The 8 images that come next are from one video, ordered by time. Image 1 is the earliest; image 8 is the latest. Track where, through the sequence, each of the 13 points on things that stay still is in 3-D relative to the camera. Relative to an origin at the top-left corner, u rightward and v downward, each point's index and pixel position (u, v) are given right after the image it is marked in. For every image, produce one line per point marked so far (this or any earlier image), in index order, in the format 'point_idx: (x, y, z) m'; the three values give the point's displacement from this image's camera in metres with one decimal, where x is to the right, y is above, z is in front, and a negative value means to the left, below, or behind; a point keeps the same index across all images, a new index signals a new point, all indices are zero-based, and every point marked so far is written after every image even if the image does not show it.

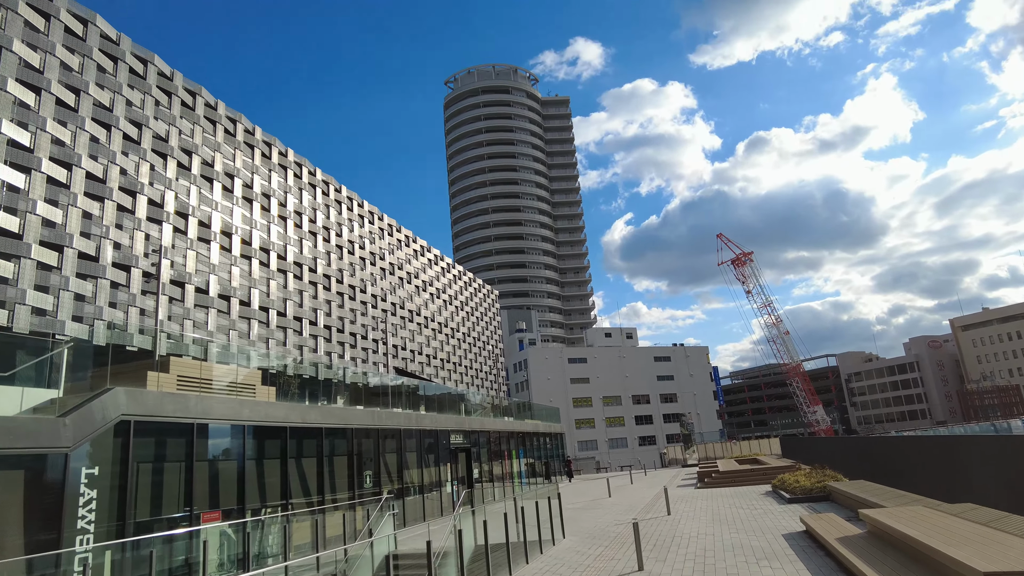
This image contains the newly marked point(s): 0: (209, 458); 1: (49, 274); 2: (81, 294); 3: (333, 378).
0: (-5.4, -3.1, +11.6) m
1: (-9.9, +0.3, +13.8) m
2: (-9.7, -0.1, +14.5) m
3: (-4.5, -2.2, +15.9) m
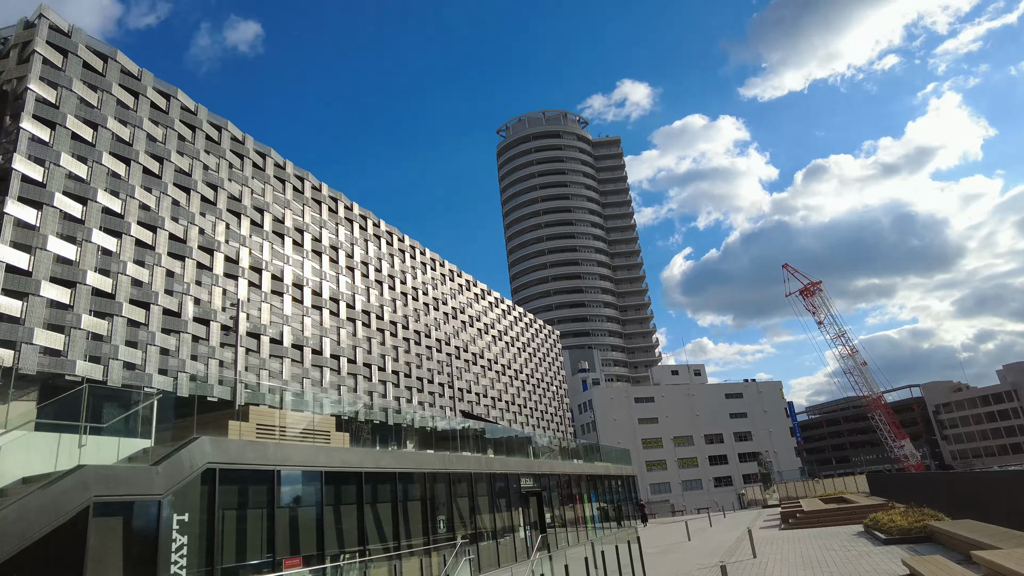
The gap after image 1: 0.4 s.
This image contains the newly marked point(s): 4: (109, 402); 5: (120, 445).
0: (-4.1, -3.9, +11.9) m
1: (-8.4, -0.9, +14.6) m
2: (-8.1, -1.4, +15.3) m
3: (-2.7, -3.4, +16.1) m
4: (-5.9, -1.7, +9.3) m
5: (-5.6, -2.2, +9.3) m
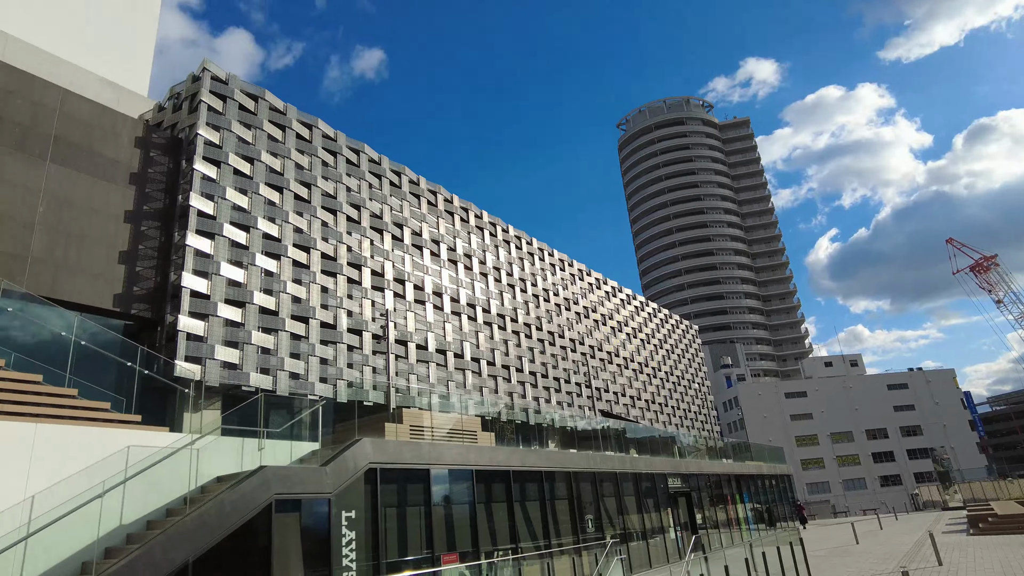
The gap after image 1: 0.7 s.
0: (-1.3, -4.1, +12.4) m
1: (-5.2, -1.3, +15.9) m
2: (-4.7, -1.8, +16.5) m
3: (+0.8, -3.4, +16.2) m
4: (-3.7, -1.9, +10.2) m
5: (-3.4, -2.5, +10.1) m
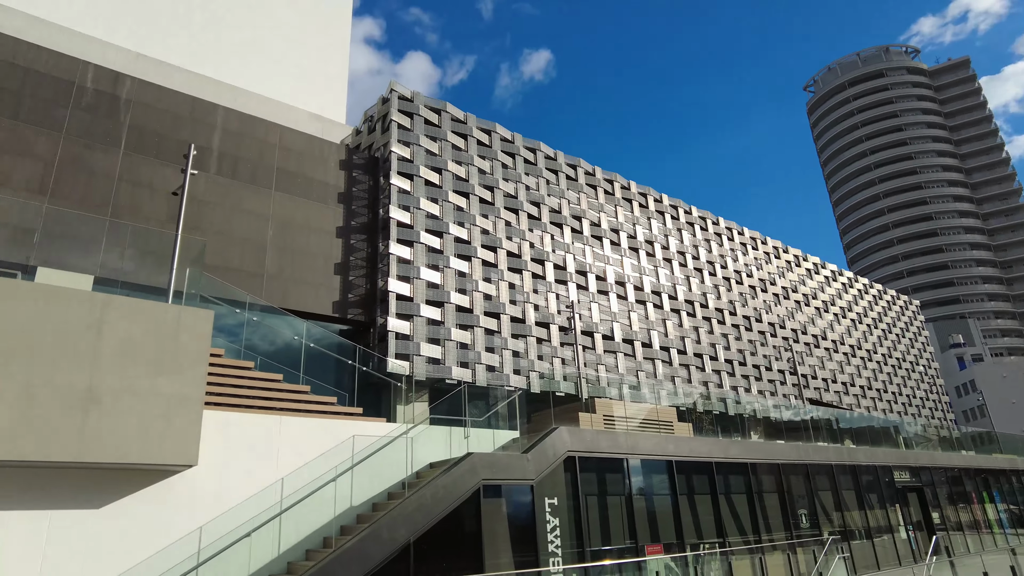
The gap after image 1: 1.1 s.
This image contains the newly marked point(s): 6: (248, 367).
0: (+2.5, -3.8, +12.1) m
1: (-0.5, -1.2, +16.6) m
2: (+0.1, -1.7, +17.1) m
3: (+5.5, -2.9, +15.3) m
4: (-0.6, -1.9, +10.8) m
5: (-0.3, -2.4, +10.6) m
6: (-4.1, -1.2, +10.0) m
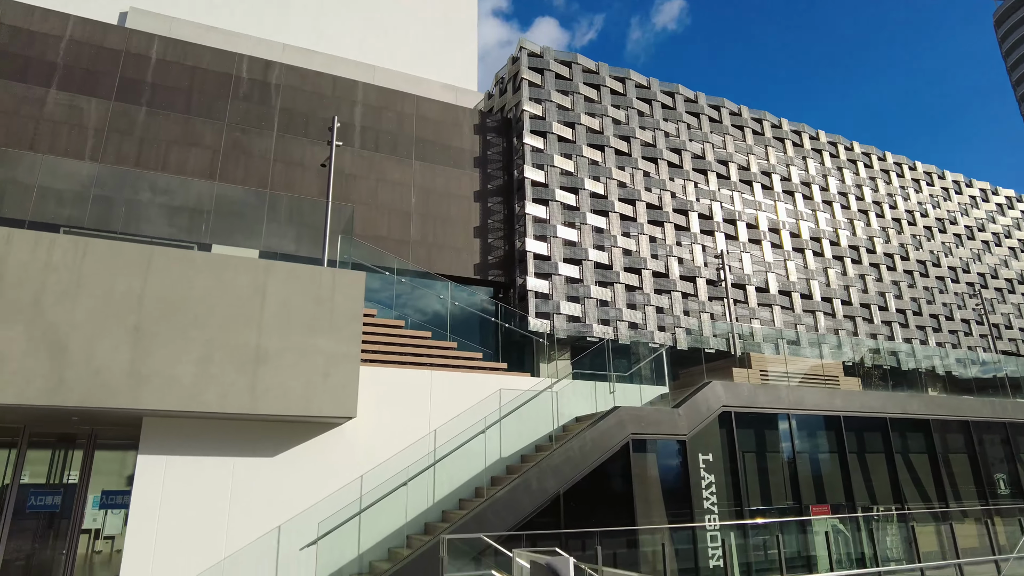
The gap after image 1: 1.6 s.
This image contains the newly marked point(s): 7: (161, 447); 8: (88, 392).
0: (+5.1, -2.8, +11.2) m
1: (+3.0, -0.1, +16.2) m
2: (+3.8, -0.5, +16.5) m
3: (+8.7, -1.6, +13.6) m
4: (+1.7, -1.1, +10.5) m
5: (+2.0, -1.6, +10.2) m
6: (-1.8, -0.6, +10.4) m
7: (-4.4, -2.0, +8.0) m
8: (-4.8, -1.2, +7.3) m
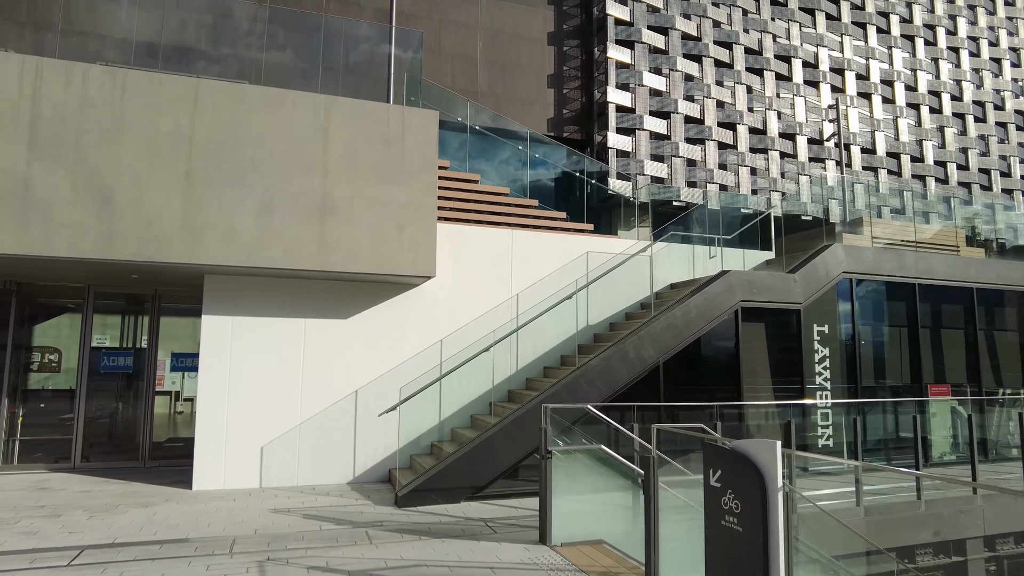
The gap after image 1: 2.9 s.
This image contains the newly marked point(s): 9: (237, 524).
0: (+6.5, -0.6, +10.0) m
1: (+4.7, +3.0, +14.5) m
2: (+5.5, +2.7, +14.8) m
3: (+10.2, +1.0, +11.8) m
4: (+3.0, +1.0, +9.1) m
5: (+3.3, +0.5, +9.0) m
6: (-0.6, +1.5, +9.3) m
7: (-3.3, -0.2, +7.4) m
8: (-3.8, +0.4, +6.6) m
9: (-2.4, -2.1, +5.7) m
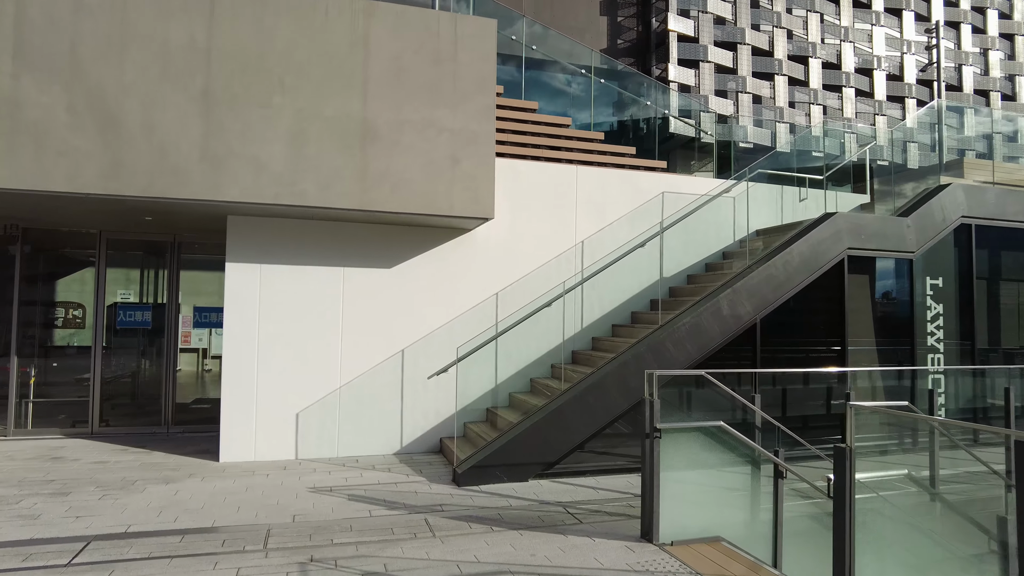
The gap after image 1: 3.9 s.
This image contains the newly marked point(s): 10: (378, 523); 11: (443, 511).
0: (+7.2, +0.1, +8.6) m
1: (+5.7, +4.0, +13.0) m
2: (+6.5, +3.7, +13.3) m
3: (+11.0, +1.8, +10.3) m
4: (+3.8, +1.7, +7.8) m
5: (+4.0, +1.1, +7.7) m
6: (+0.2, +2.2, +8.1) m
7: (-2.6, +0.4, +6.4) m
8: (-3.1, +0.9, +5.6) m
9: (-1.8, -1.6, +4.8) m
10: (-0.9, -1.6, +4.5) m
11: (-0.5, -1.7, +4.9) m
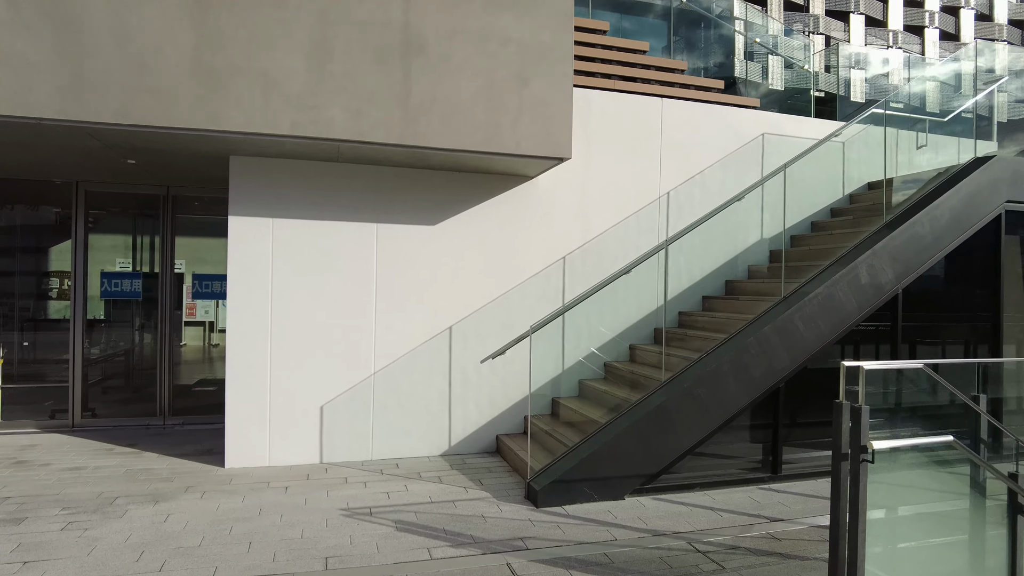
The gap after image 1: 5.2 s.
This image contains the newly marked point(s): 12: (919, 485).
0: (+7.9, +0.5, +7.2) m
1: (+6.4, +4.5, +11.3) m
2: (+7.2, +4.2, +11.7) m
3: (+11.7, +2.2, +8.7) m
4: (+4.4, +2.0, +6.3) m
5: (+4.7, +1.4, +6.3) m
6: (+0.8, +2.6, +6.6) m
7: (-1.9, +0.7, +5.0) m
8: (-2.5, +1.2, +4.2) m
9: (-1.2, -1.4, +3.5) m
10: (-0.3, -1.4, +3.2) m
11: (+0.1, -1.4, +3.6) m
12: (+1.9, -0.9, +3.0) m
